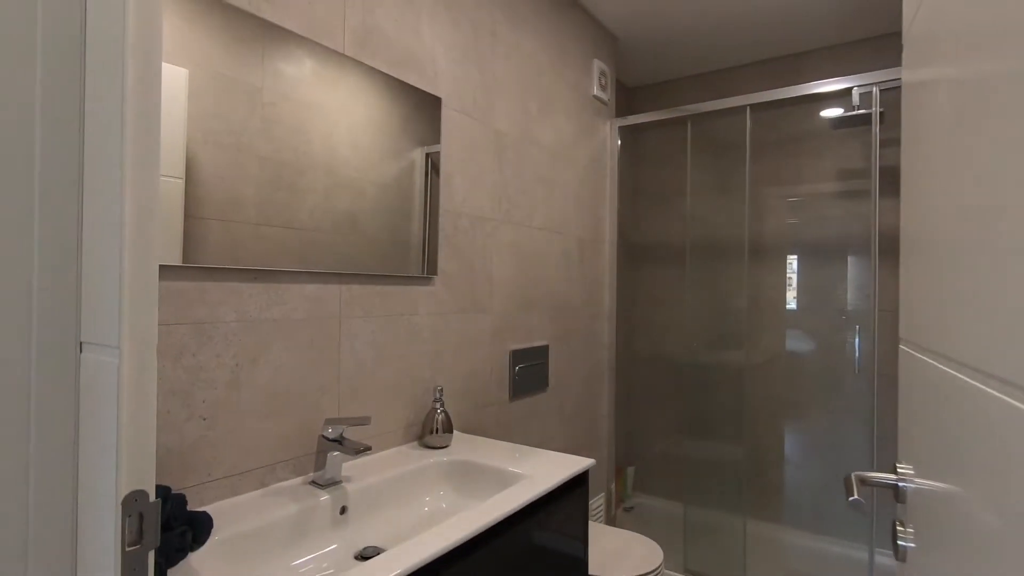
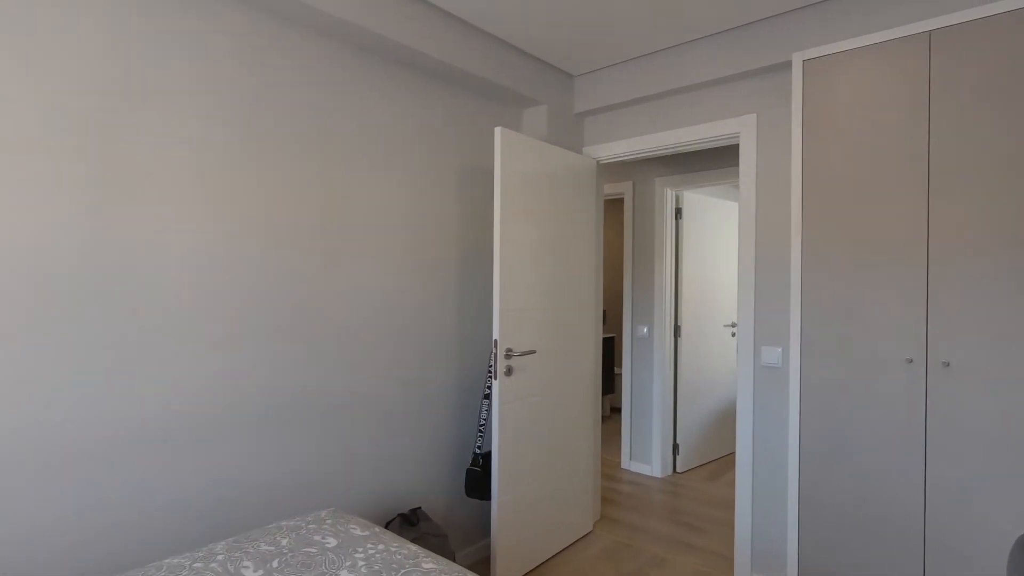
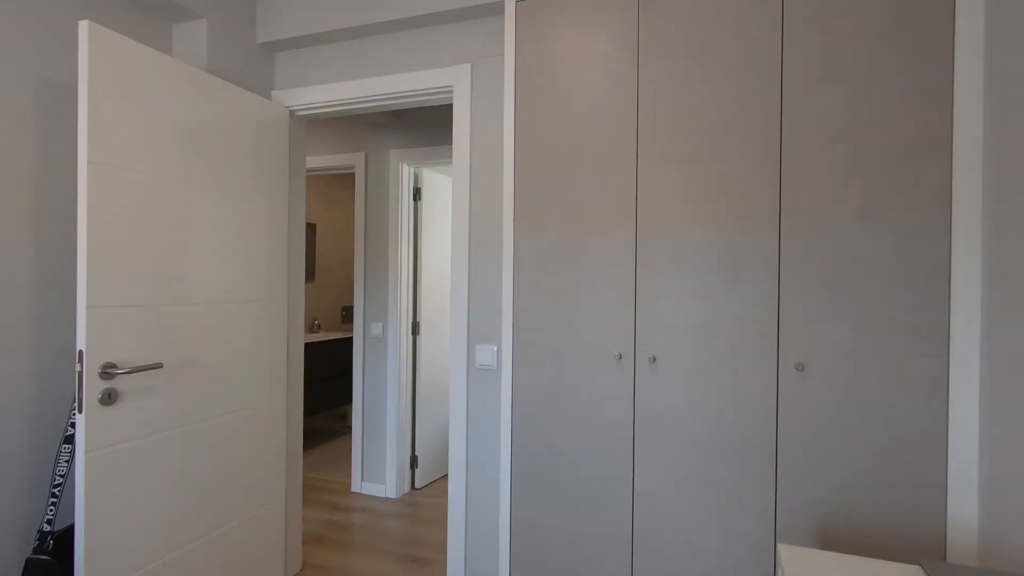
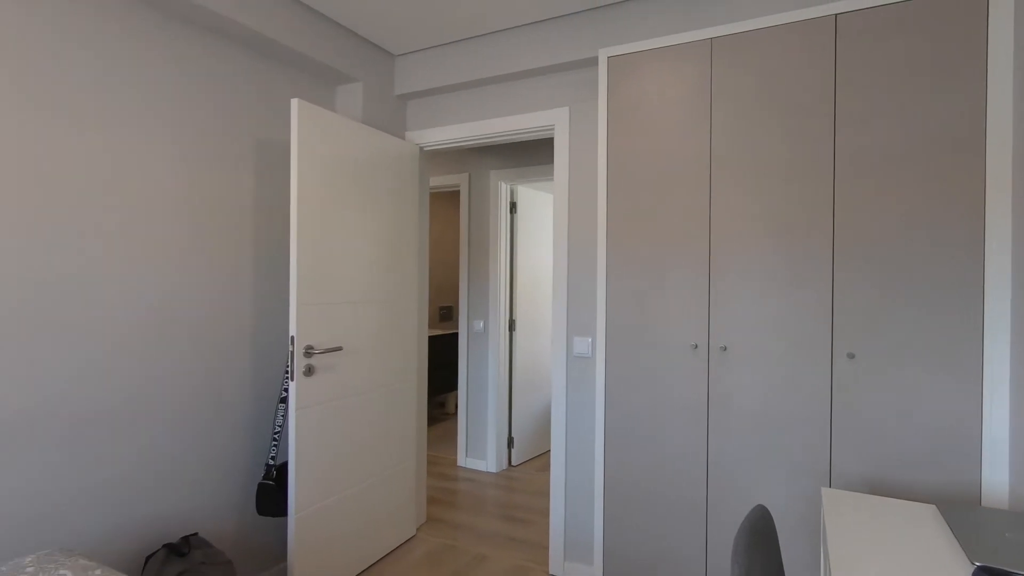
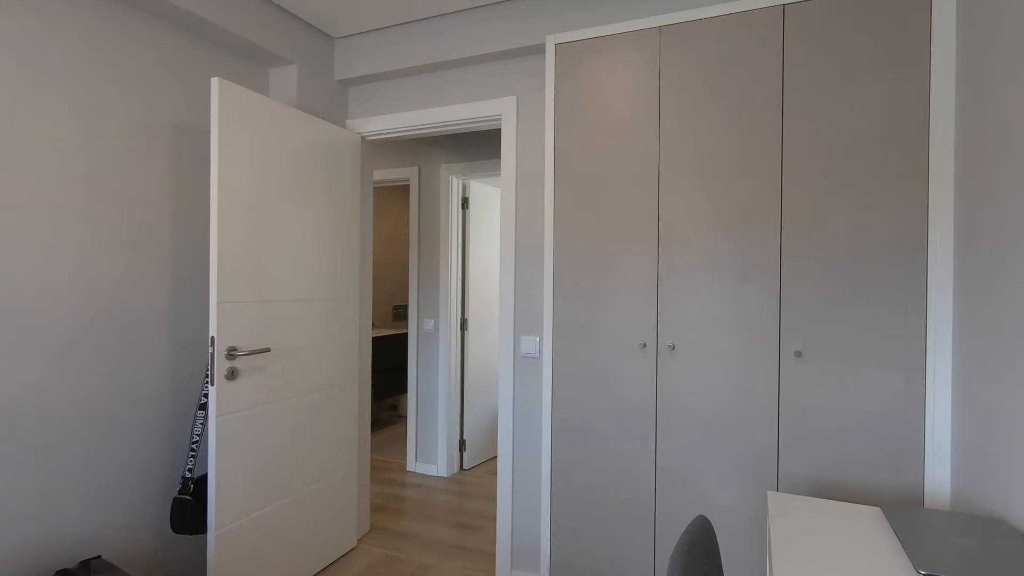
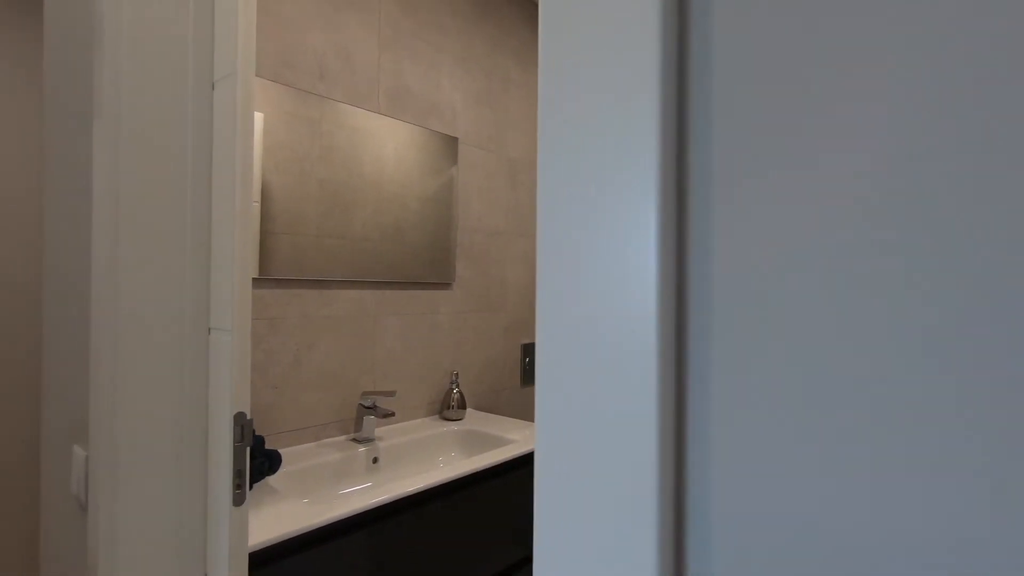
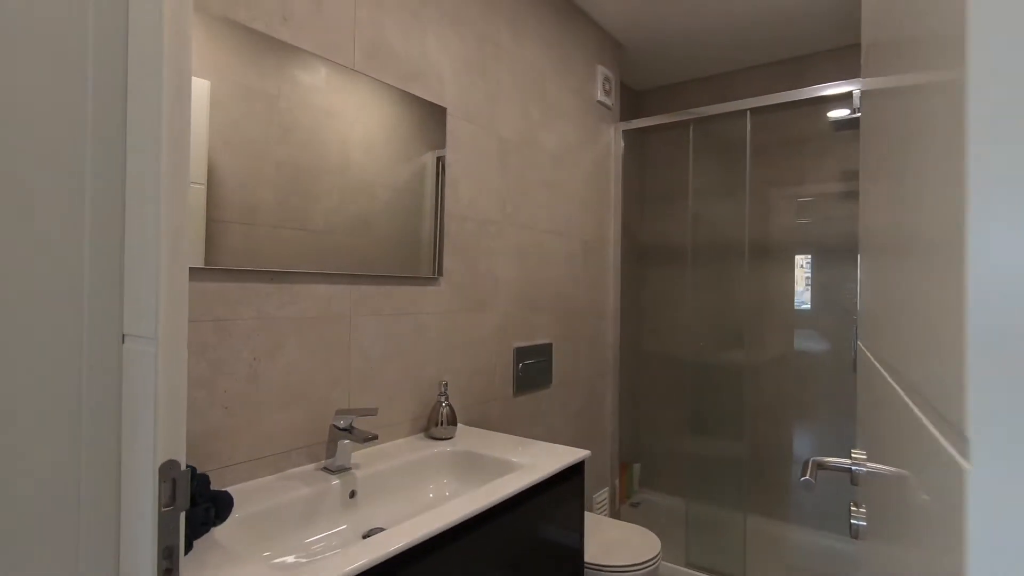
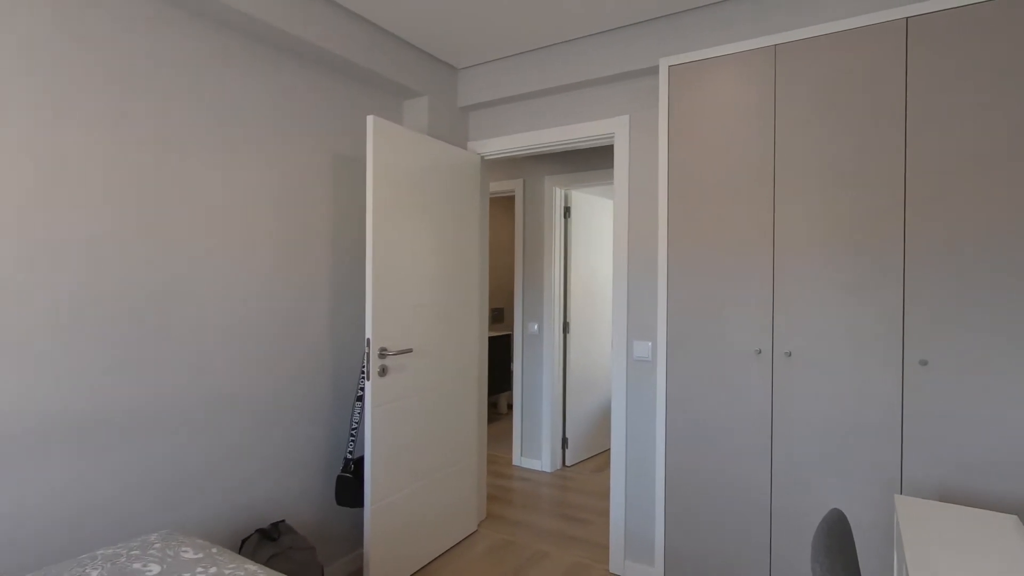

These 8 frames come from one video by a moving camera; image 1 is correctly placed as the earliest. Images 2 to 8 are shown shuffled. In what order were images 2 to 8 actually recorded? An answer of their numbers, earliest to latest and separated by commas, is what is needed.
7, 6, 3, 5, 4, 8, 2
